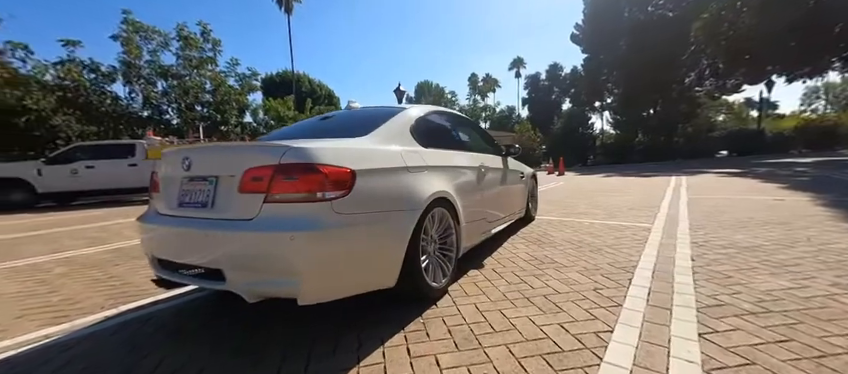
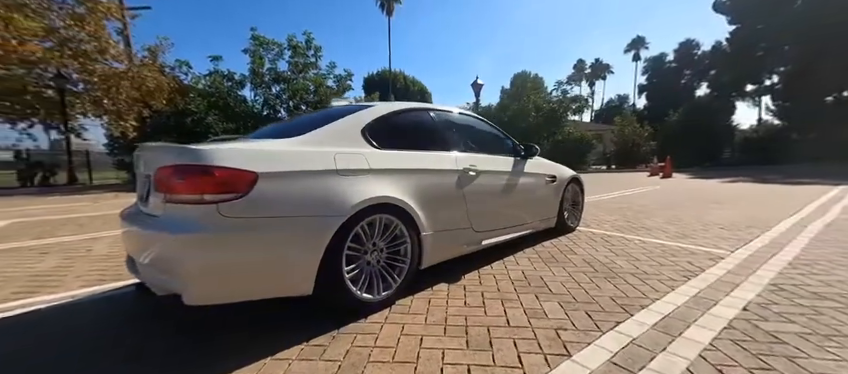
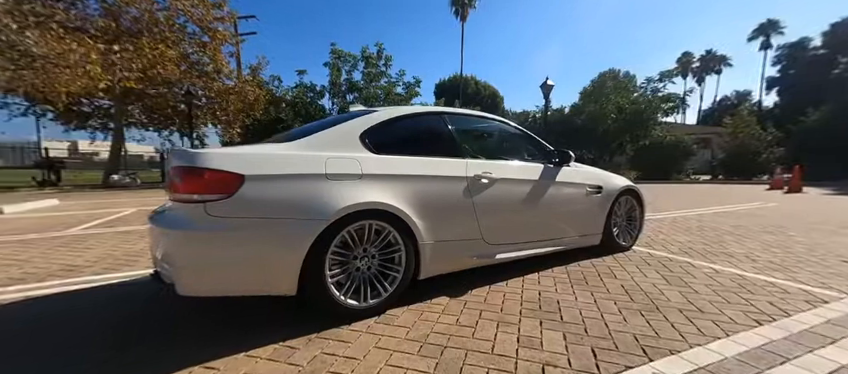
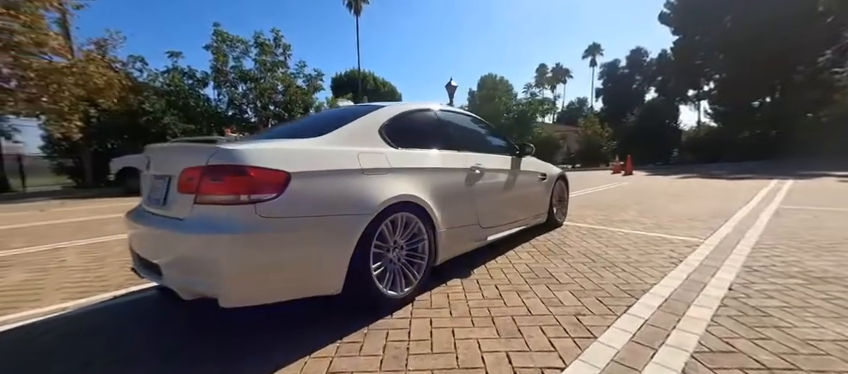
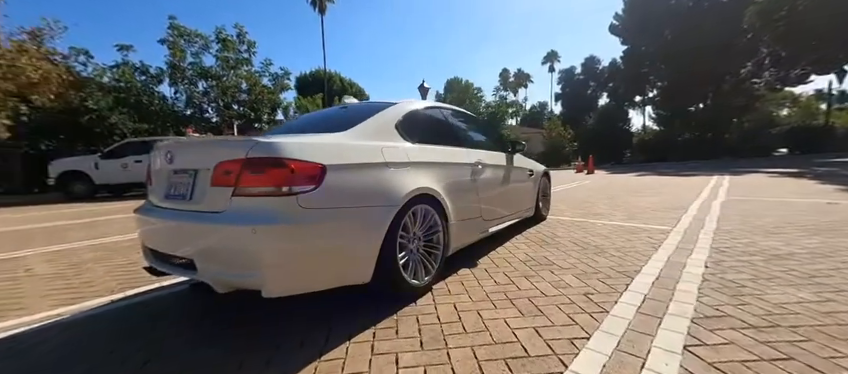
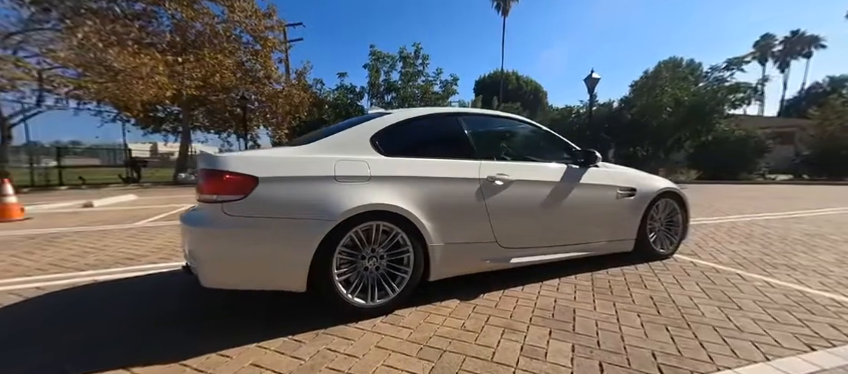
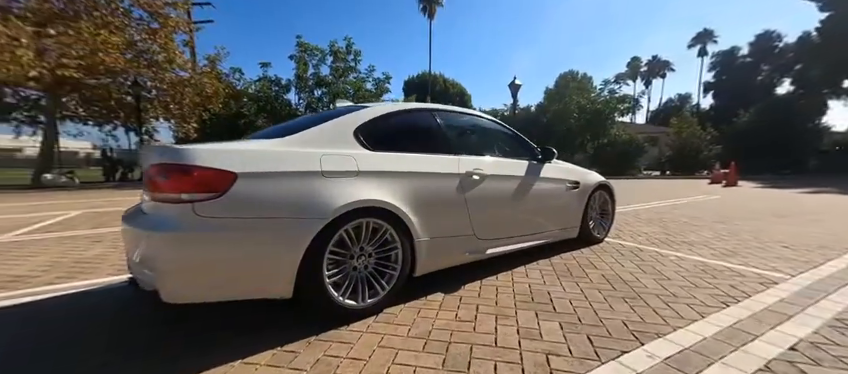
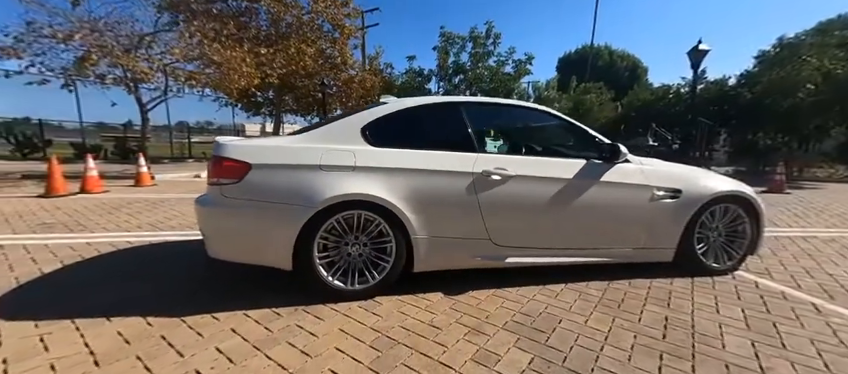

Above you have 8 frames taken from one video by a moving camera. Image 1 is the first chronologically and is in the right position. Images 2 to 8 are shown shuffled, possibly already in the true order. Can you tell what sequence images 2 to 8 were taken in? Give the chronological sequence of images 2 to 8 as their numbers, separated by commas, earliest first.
5, 4, 2, 7, 3, 6, 8
